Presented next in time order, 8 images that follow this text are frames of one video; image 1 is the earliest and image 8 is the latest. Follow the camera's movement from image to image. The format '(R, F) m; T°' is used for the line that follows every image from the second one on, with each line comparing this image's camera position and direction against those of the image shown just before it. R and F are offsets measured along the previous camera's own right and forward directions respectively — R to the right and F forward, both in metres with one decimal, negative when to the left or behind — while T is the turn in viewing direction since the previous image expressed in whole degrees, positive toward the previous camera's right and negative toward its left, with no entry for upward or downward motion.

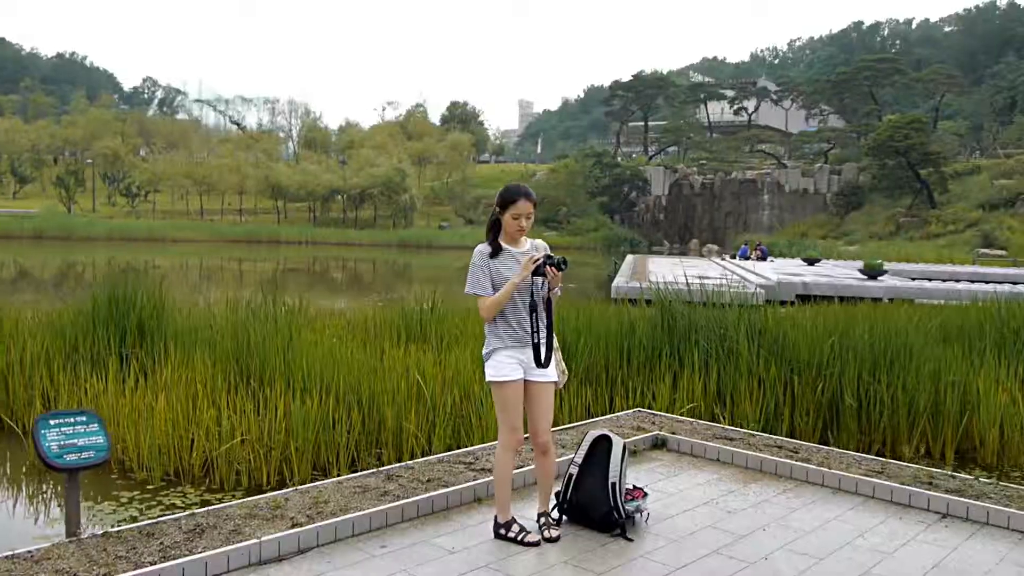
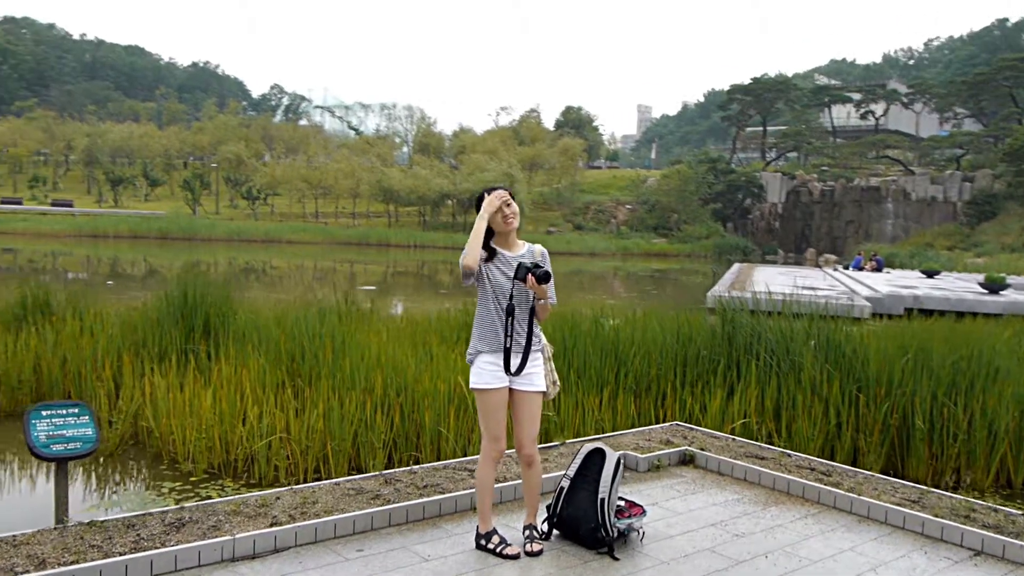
(+0.5, +0.1) m; -7°
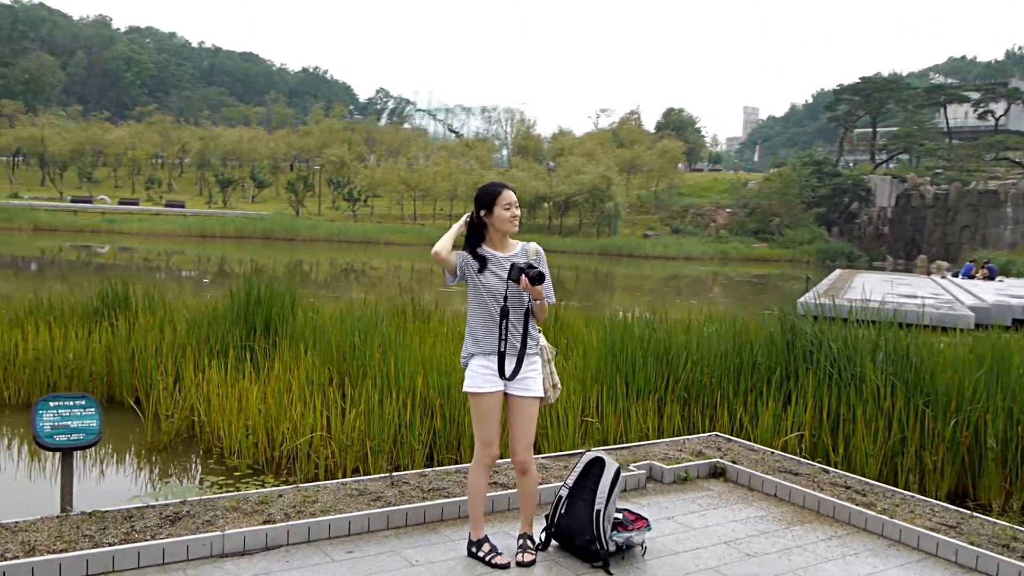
(+0.4, +0.1) m; -6°
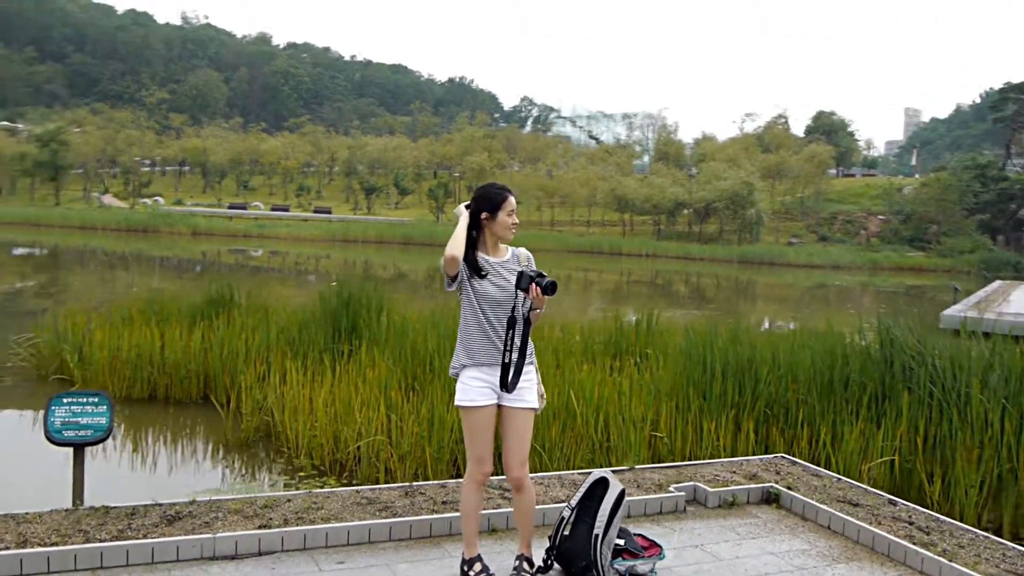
(+0.5, +0.2) m; -9°
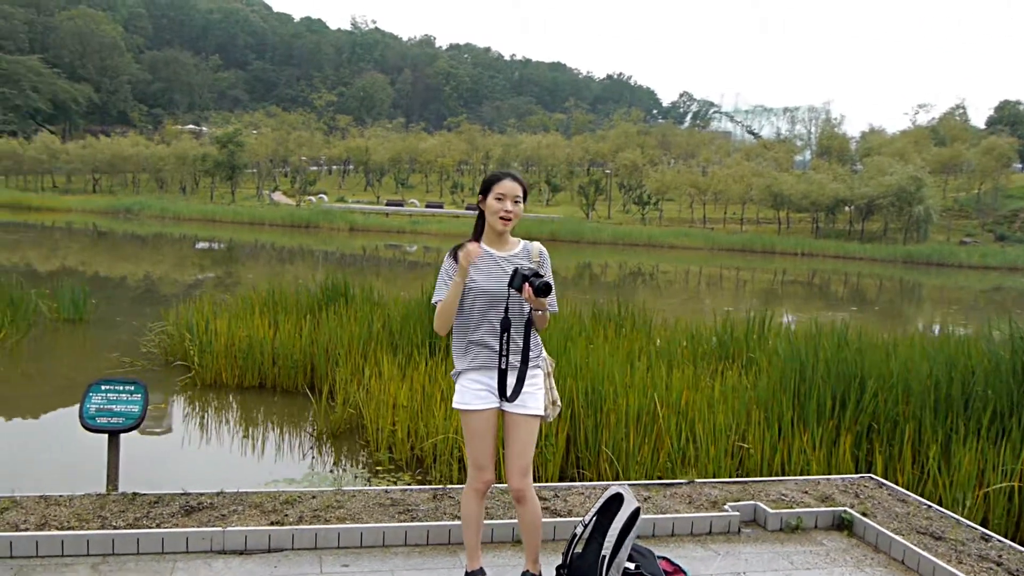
(+0.5, +0.2) m; -10°
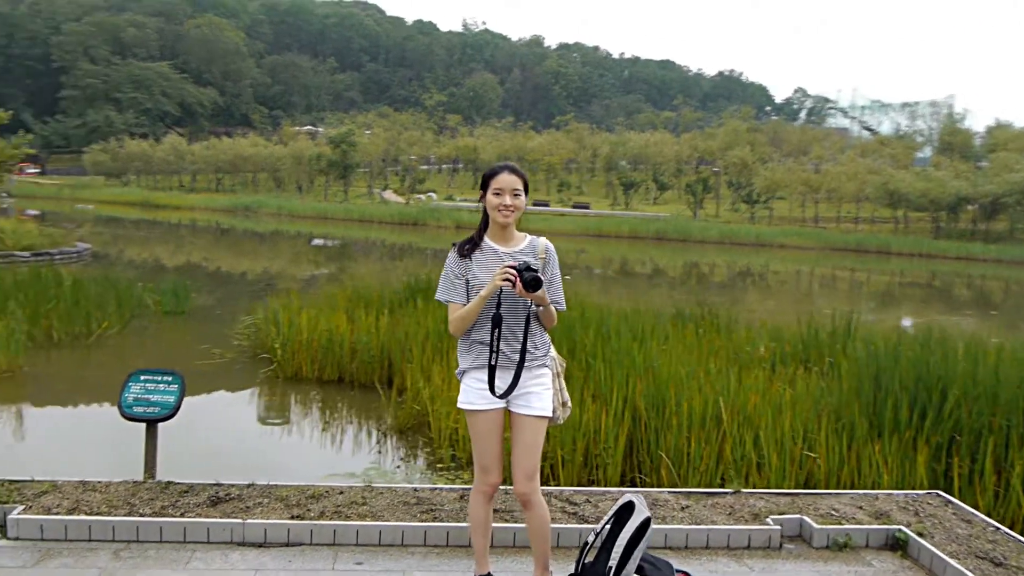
(+0.3, +0.1) m; -7°
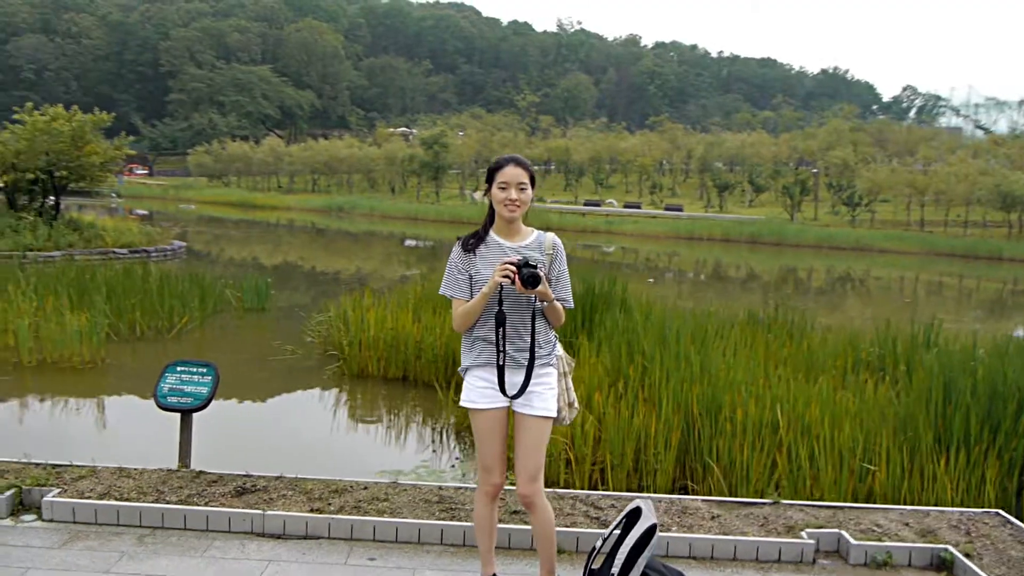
(+0.3, +0.1) m; -6°
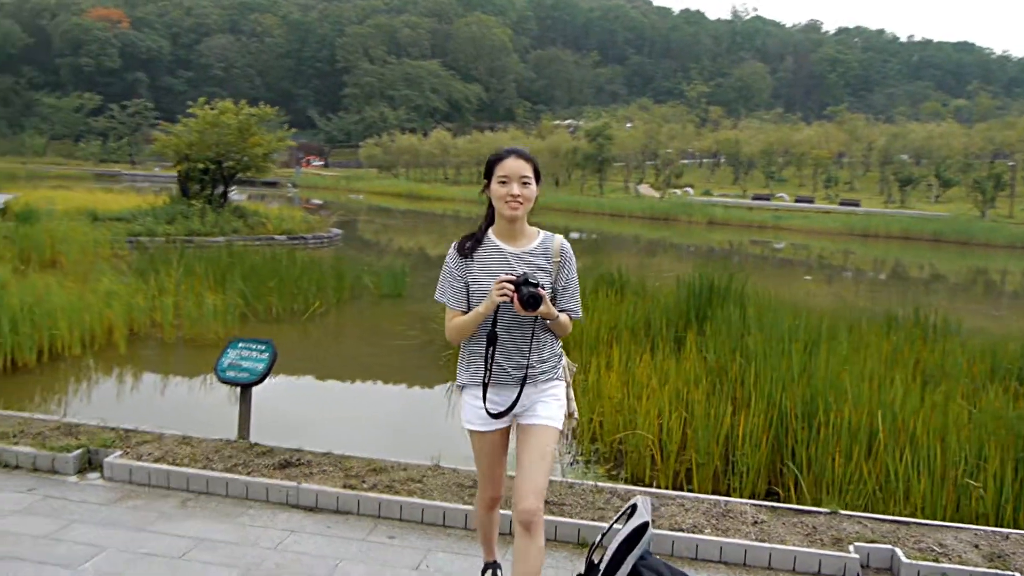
(+0.5, +0.1) m; -11°
